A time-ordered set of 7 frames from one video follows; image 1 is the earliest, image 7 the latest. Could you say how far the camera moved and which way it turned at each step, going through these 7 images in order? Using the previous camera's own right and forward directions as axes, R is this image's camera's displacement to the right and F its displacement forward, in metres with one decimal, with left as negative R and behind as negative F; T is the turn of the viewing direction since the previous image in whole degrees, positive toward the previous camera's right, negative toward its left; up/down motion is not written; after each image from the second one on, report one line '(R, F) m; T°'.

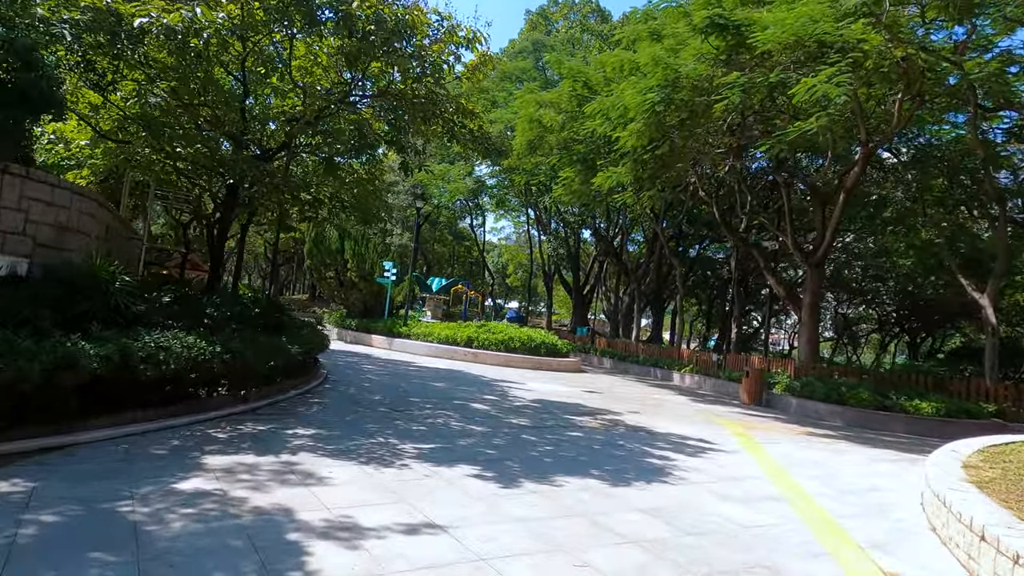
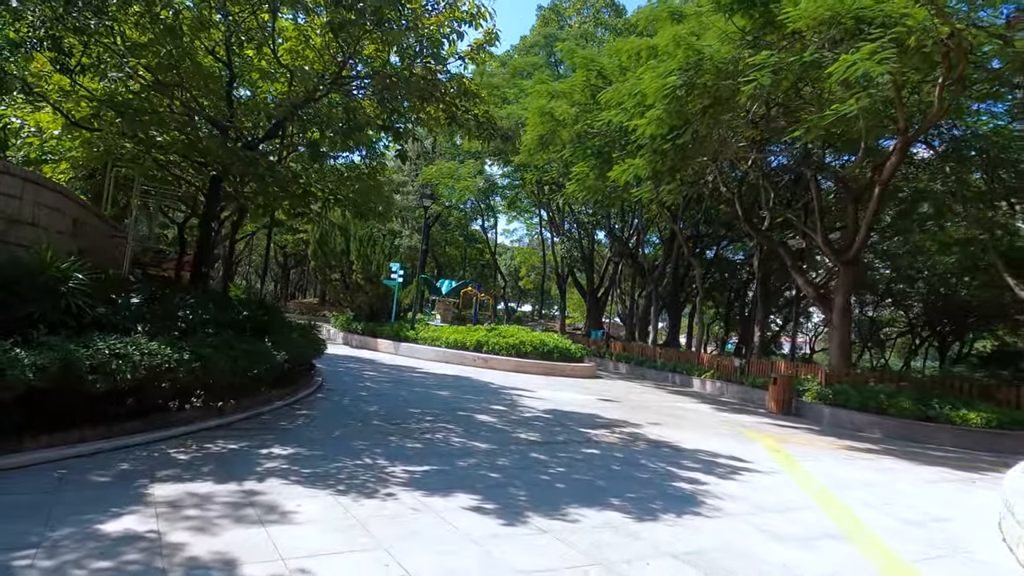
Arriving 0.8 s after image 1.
(+0.1, +1.0) m; -1°
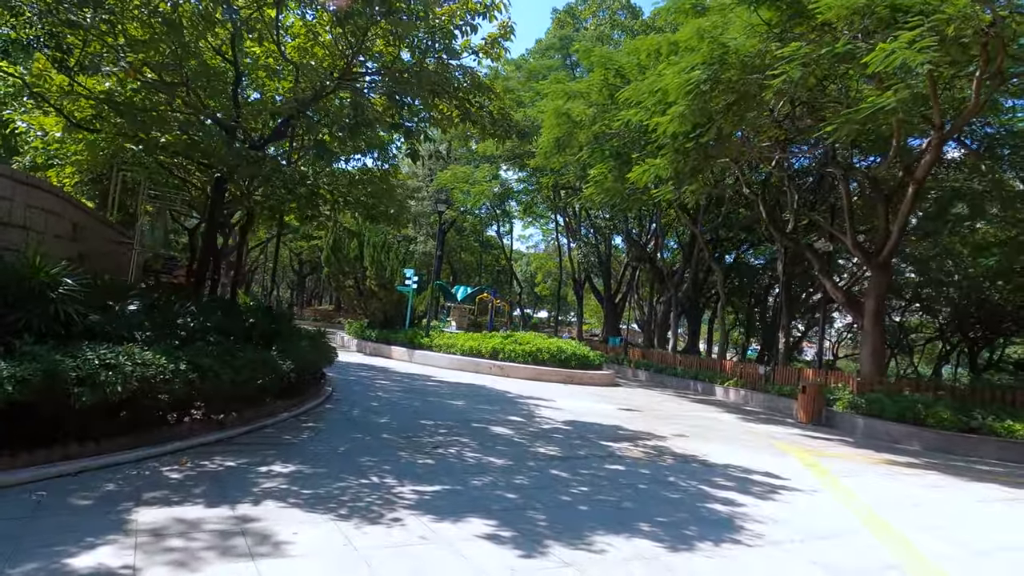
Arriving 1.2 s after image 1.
(0.0, +0.5) m; -1°
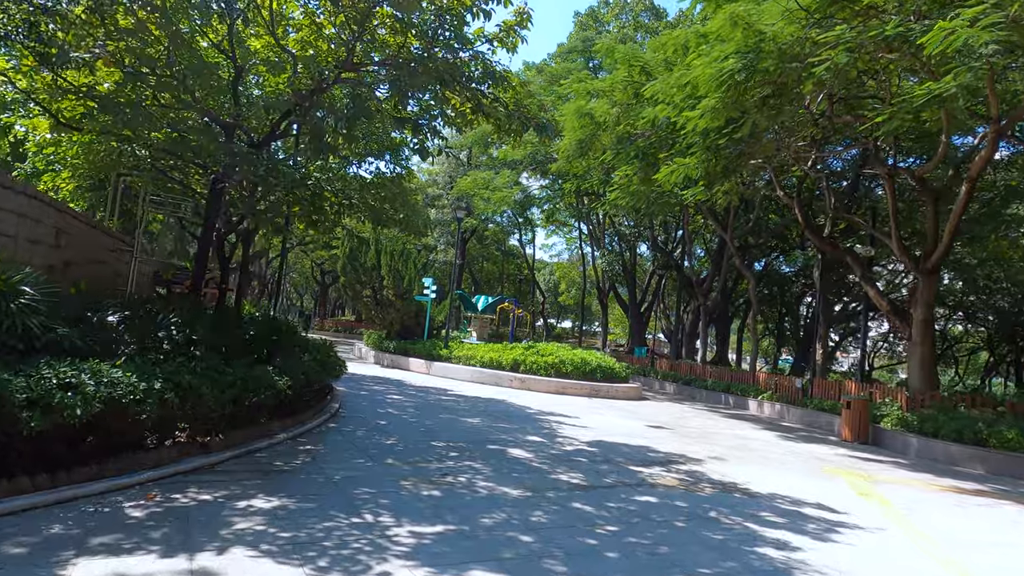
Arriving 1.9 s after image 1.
(+0.1, +0.9) m; -2°
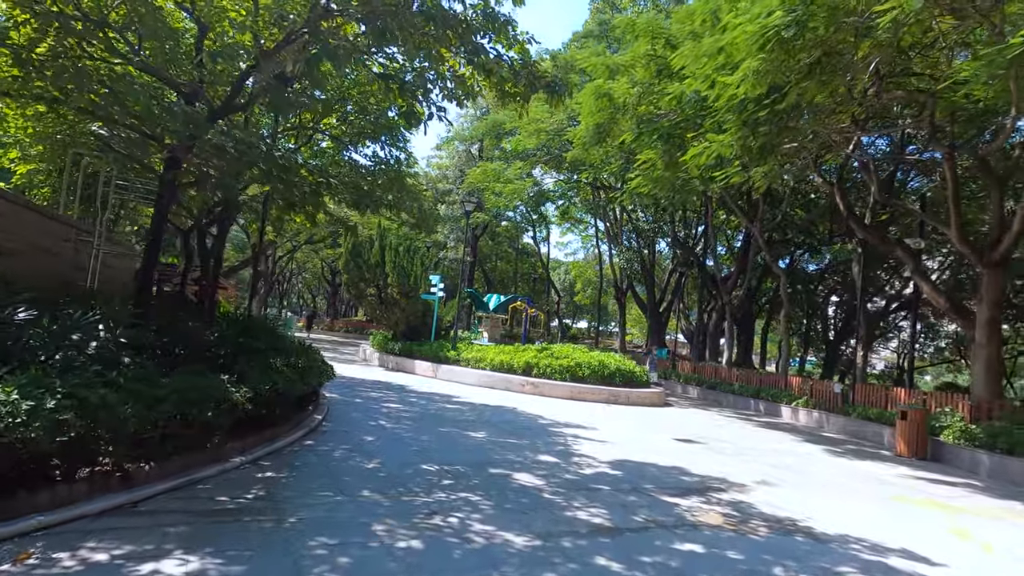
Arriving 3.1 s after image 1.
(+0.1, +1.5) m; -1°
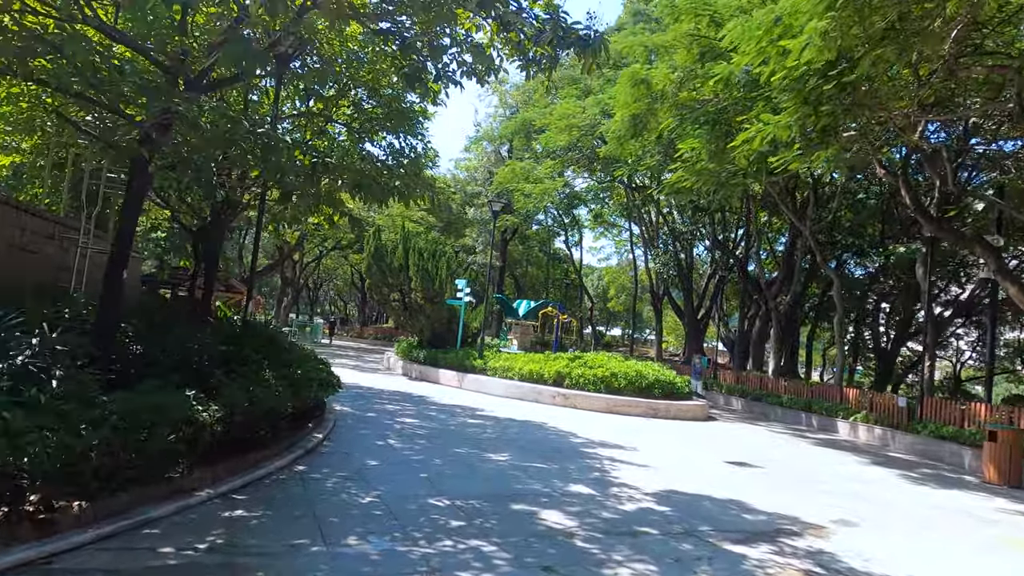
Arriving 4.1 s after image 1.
(+0.1, +1.3) m; -3°
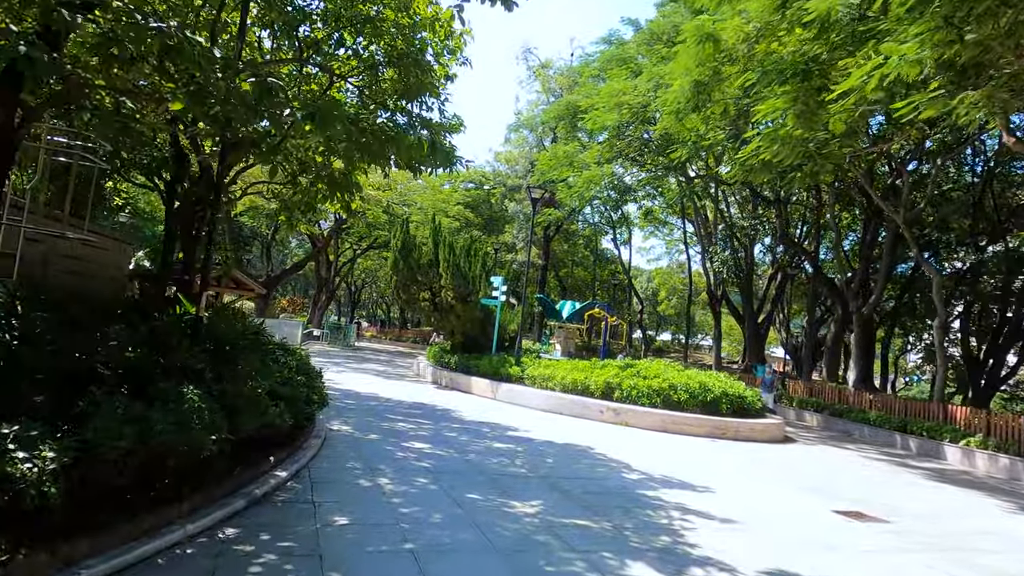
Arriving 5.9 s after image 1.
(+0.1, +2.3) m; -4°
